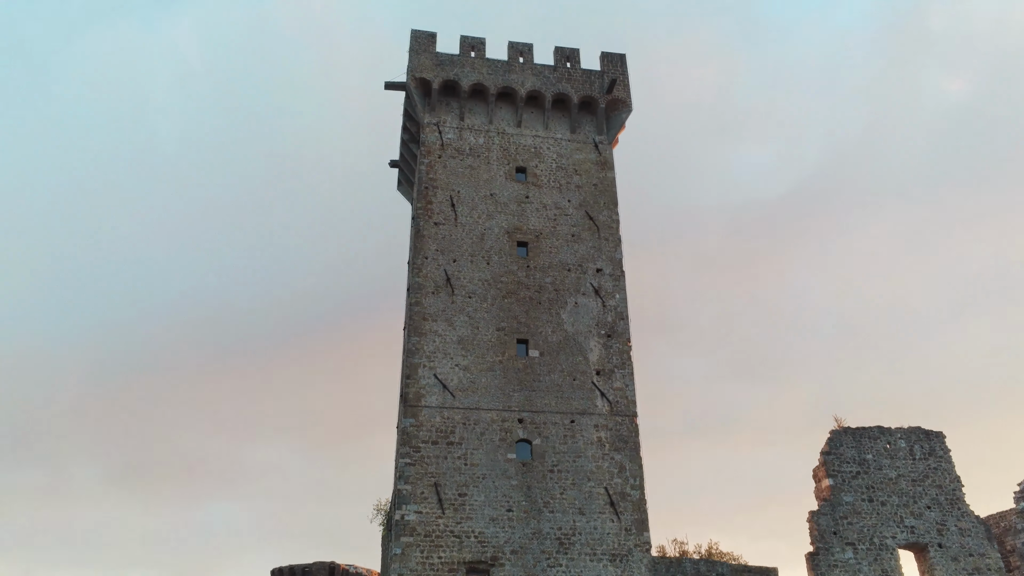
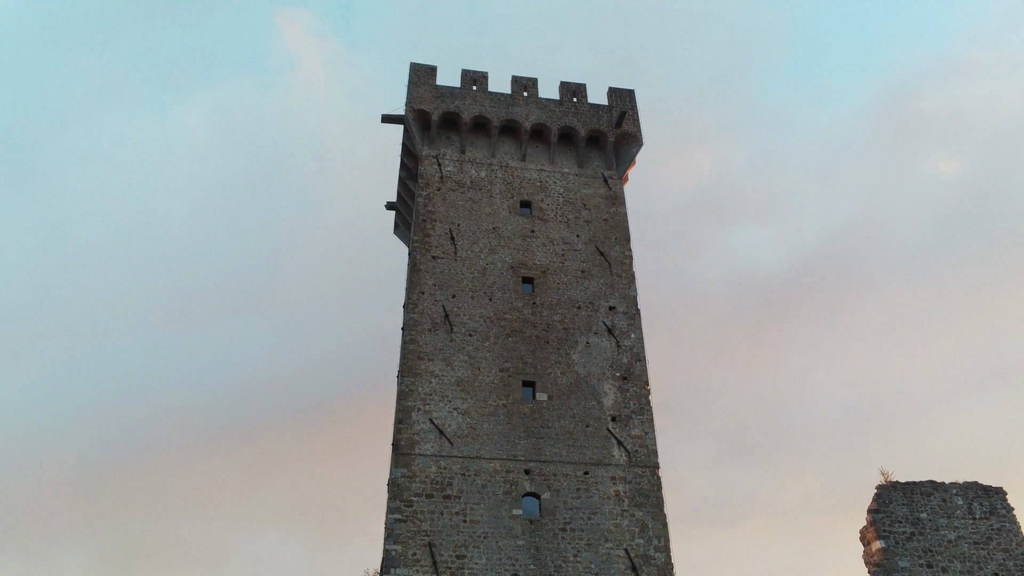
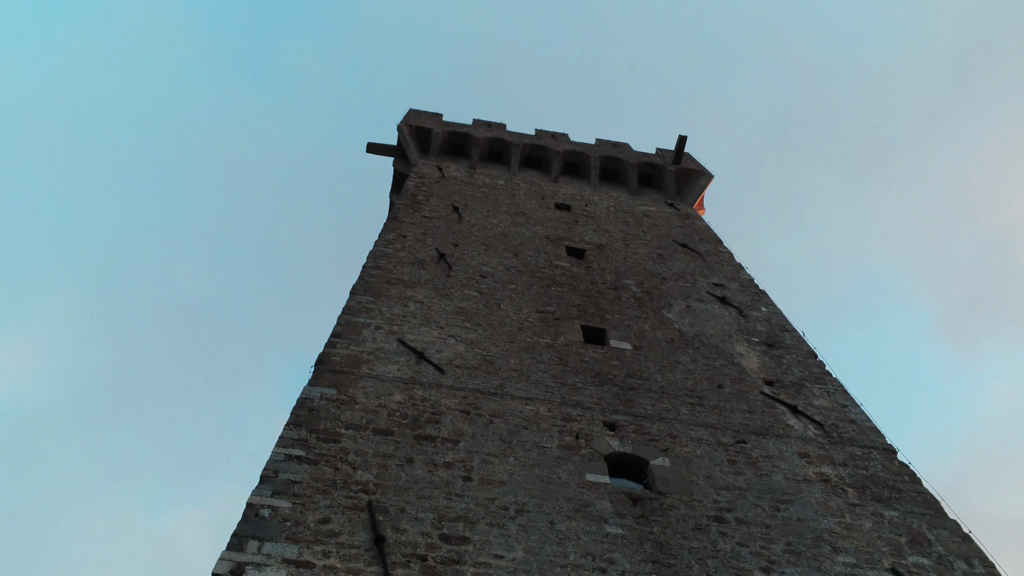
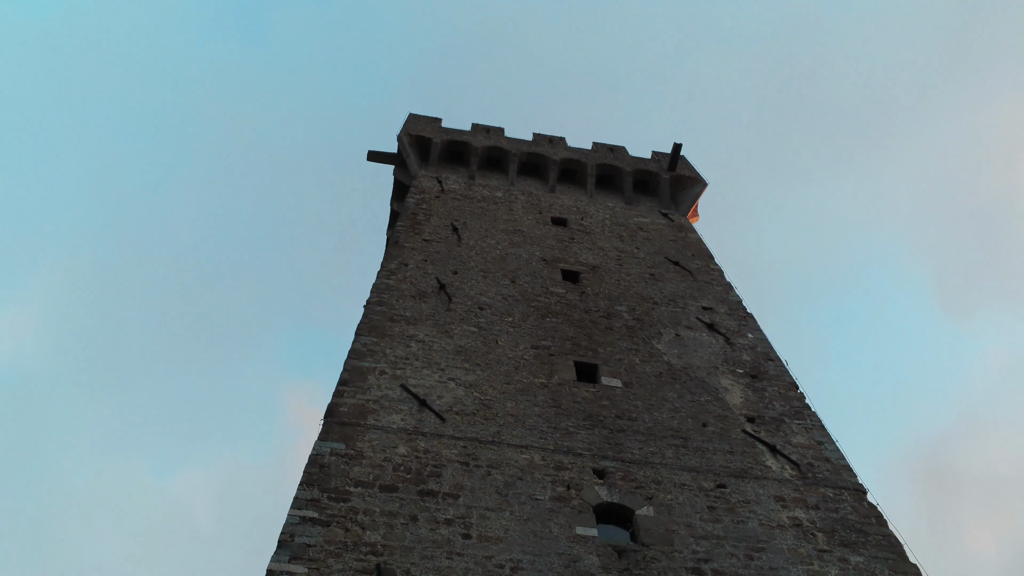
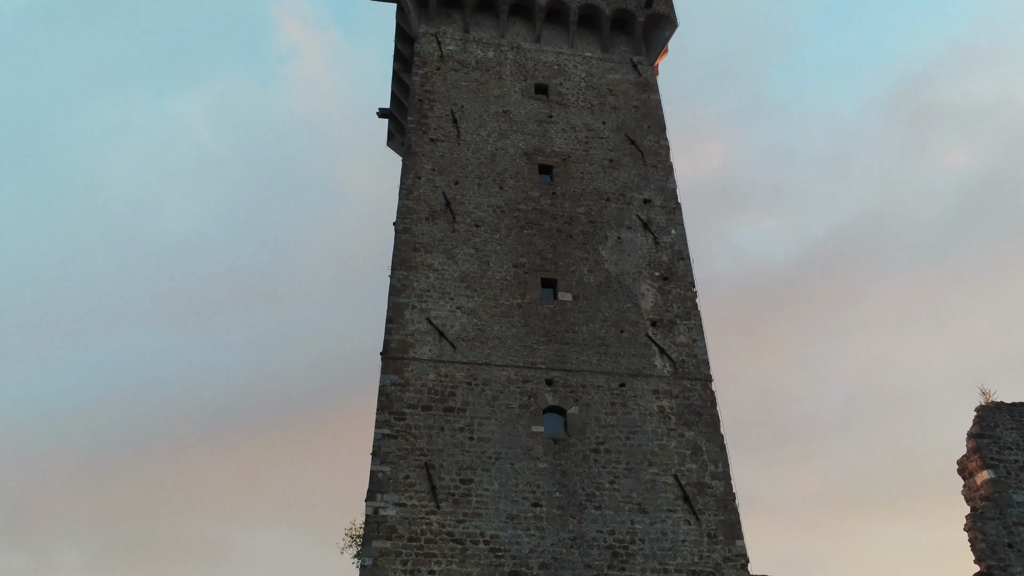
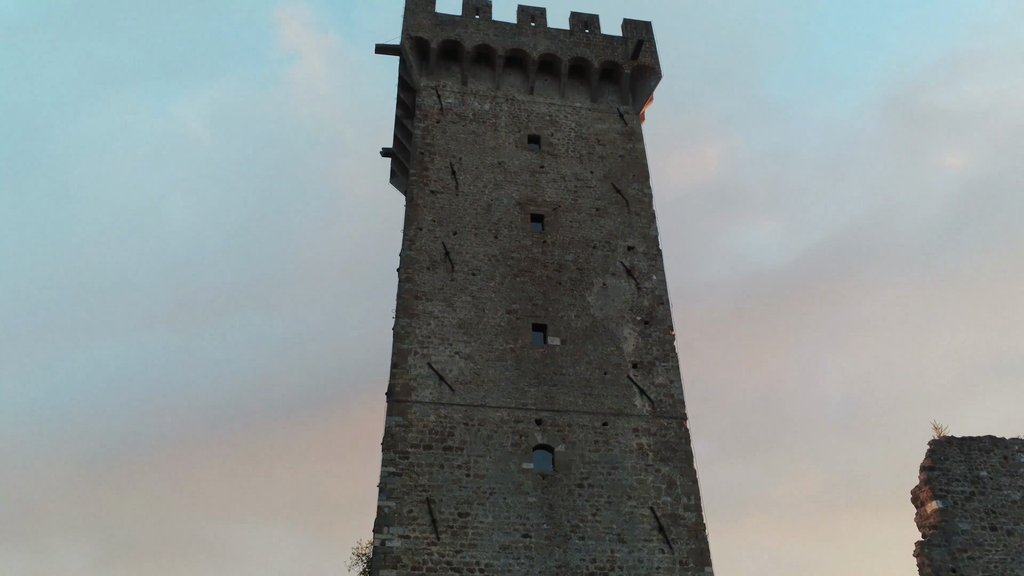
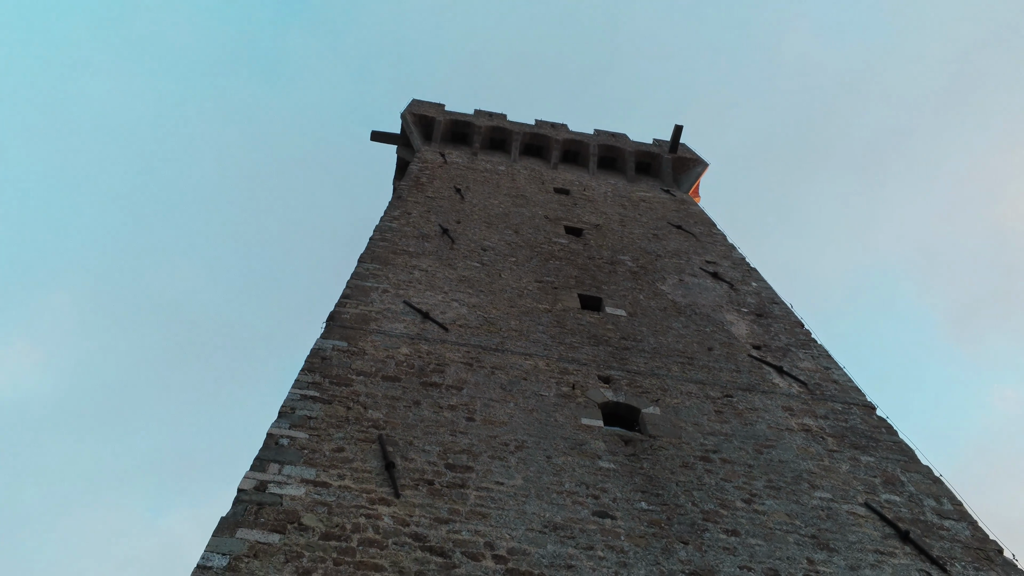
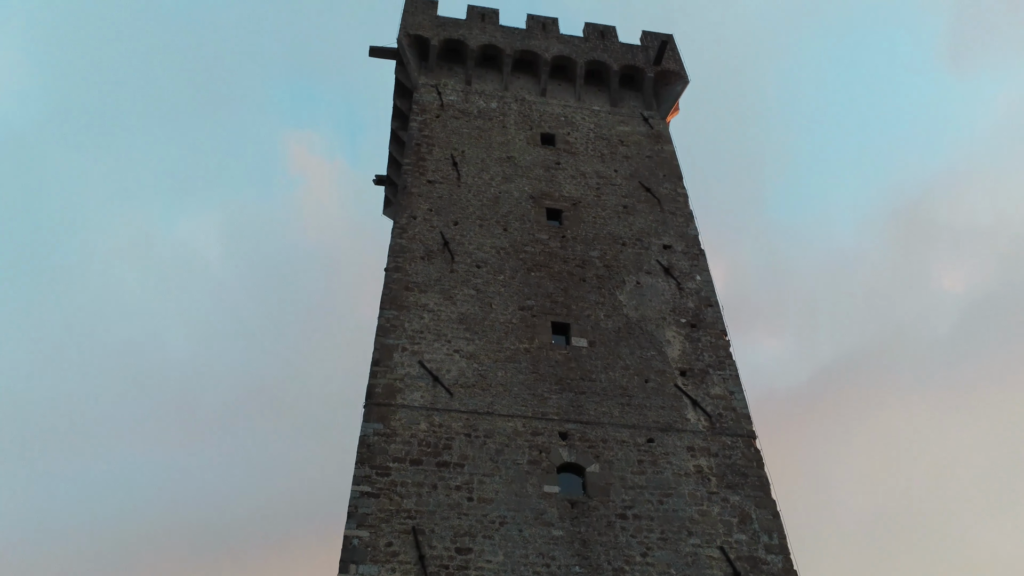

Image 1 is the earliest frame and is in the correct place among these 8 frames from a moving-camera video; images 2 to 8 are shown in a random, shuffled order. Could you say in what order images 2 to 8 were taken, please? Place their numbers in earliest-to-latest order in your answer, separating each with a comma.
2, 6, 5, 8, 4, 3, 7
